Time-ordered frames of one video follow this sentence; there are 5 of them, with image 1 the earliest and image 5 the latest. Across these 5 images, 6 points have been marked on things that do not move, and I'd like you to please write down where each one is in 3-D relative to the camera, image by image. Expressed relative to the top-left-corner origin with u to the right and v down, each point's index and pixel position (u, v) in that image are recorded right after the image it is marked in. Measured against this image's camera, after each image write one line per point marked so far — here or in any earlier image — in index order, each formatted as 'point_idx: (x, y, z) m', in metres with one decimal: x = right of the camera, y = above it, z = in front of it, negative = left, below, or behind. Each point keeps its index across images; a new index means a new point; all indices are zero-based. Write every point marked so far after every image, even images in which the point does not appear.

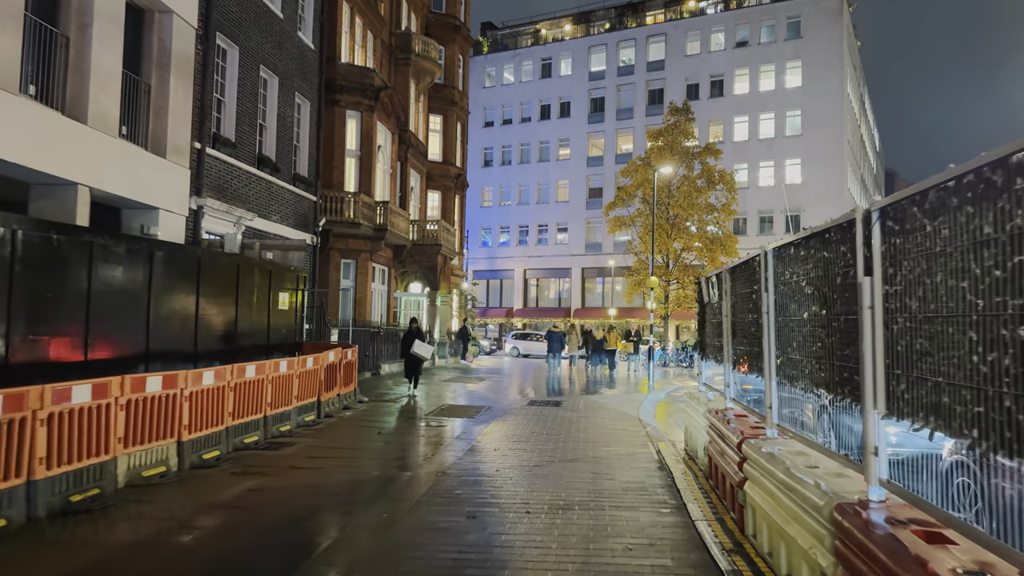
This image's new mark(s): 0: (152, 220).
0: (-5.9, +1.1, +12.6) m
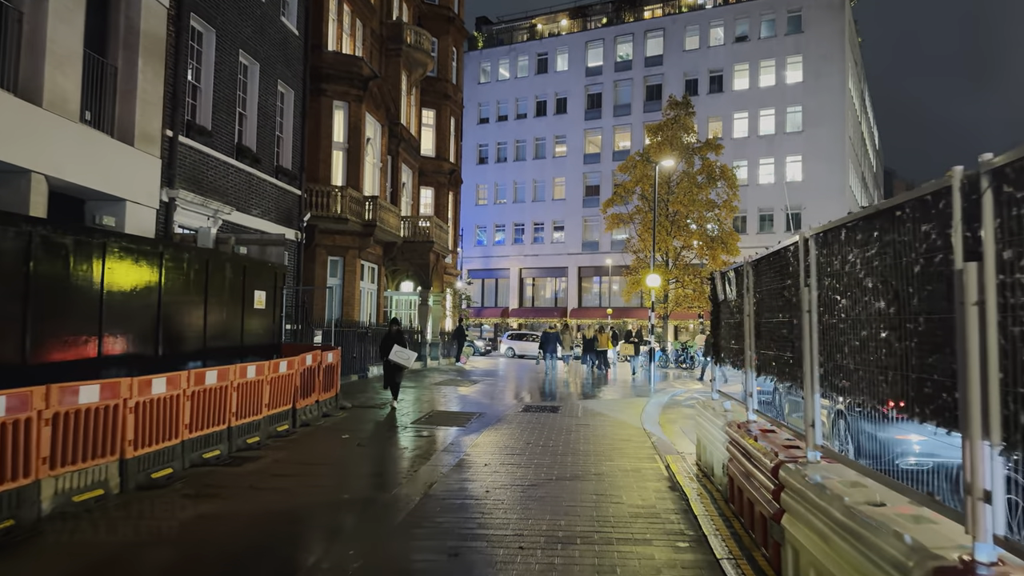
0: (-6.0, +1.2, +11.7) m
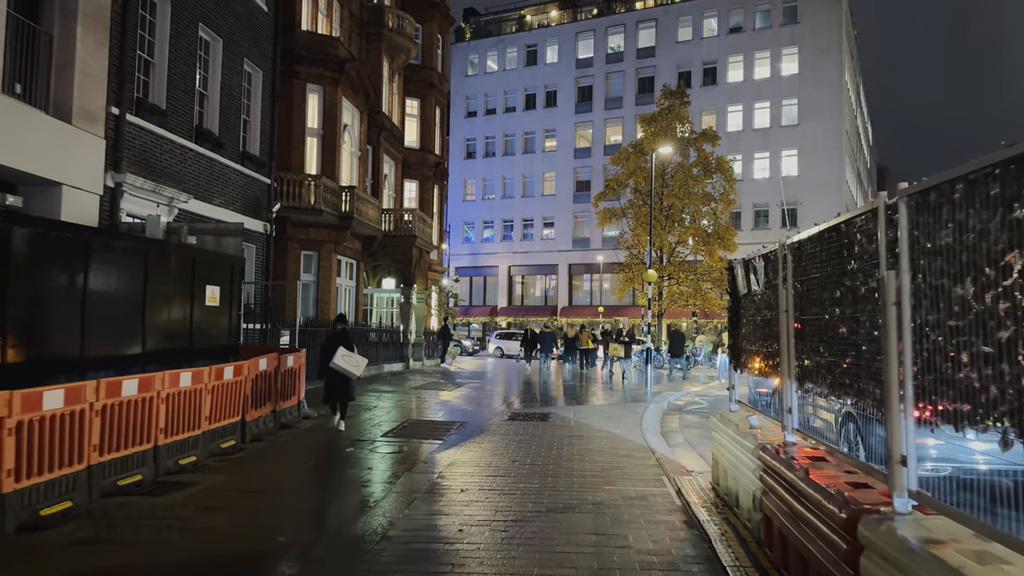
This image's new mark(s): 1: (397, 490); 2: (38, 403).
0: (-6.2, +1.2, +10.4) m
1: (-1.0, -1.7, +6.5) m
2: (-3.2, -0.8, +5.2) m
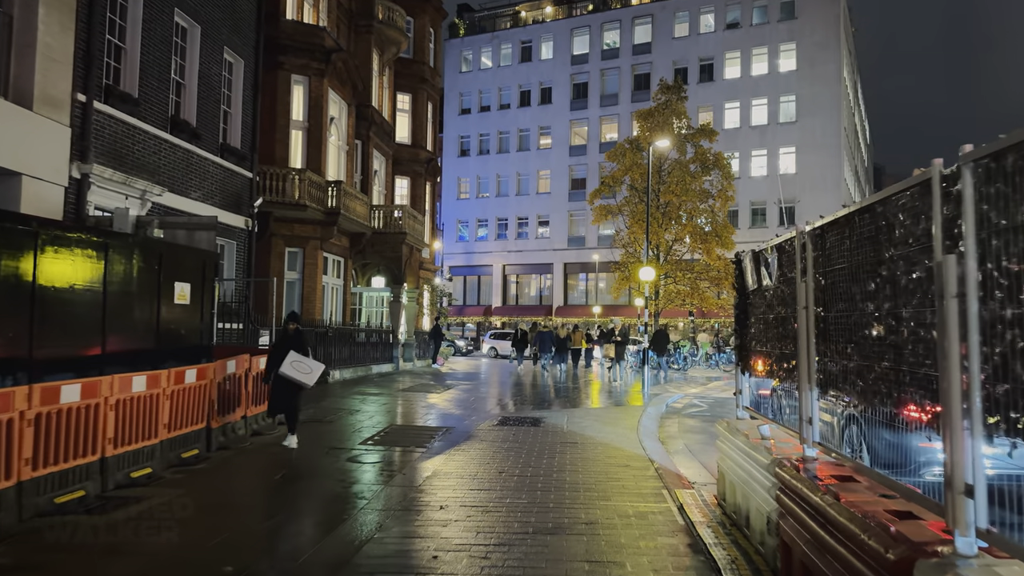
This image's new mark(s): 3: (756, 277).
0: (-6.4, +1.3, +9.7) m
1: (-1.1, -1.7, +5.9) m
2: (-3.3, -0.7, +4.6) m
3: (+1.7, +0.1, +5.5) m
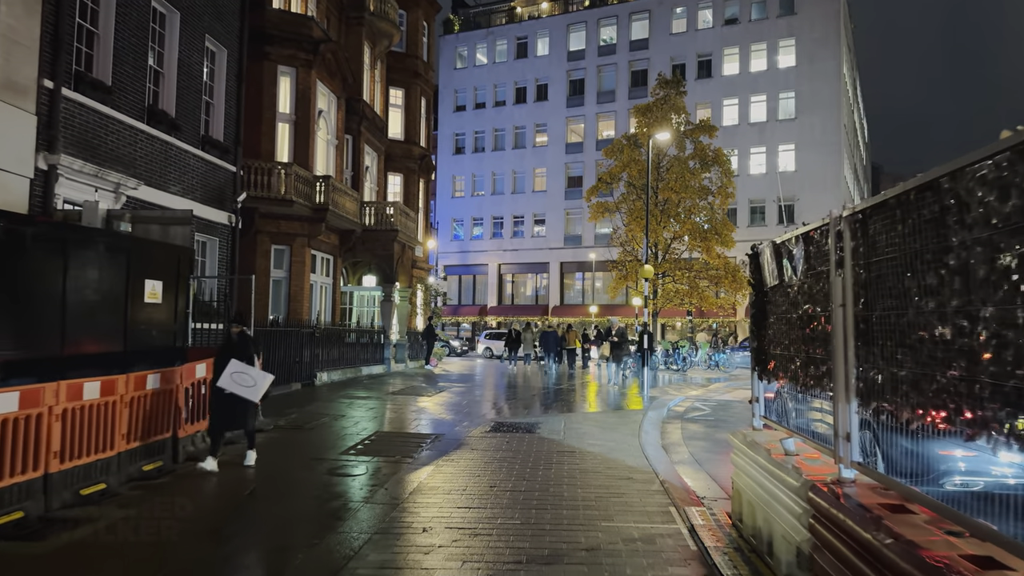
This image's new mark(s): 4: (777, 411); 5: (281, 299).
0: (-6.4, +1.3, +9.1) m
1: (-1.1, -1.6, +5.3) m
2: (-3.4, -0.7, +4.0) m
3: (+1.7, +0.1, +4.9) m
4: (+1.7, -0.8, +5.0) m
5: (-5.1, -0.3, +17.1) m
